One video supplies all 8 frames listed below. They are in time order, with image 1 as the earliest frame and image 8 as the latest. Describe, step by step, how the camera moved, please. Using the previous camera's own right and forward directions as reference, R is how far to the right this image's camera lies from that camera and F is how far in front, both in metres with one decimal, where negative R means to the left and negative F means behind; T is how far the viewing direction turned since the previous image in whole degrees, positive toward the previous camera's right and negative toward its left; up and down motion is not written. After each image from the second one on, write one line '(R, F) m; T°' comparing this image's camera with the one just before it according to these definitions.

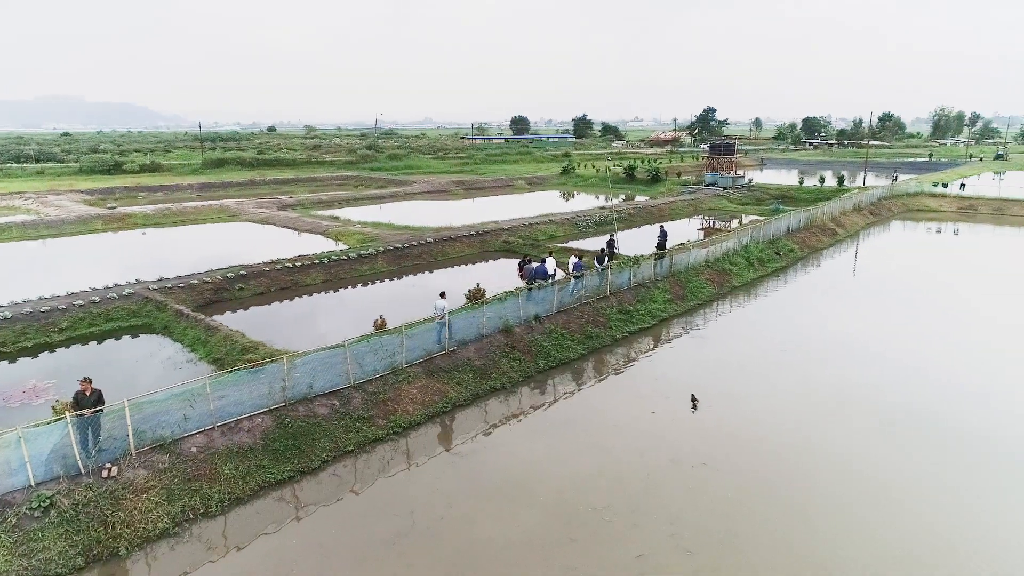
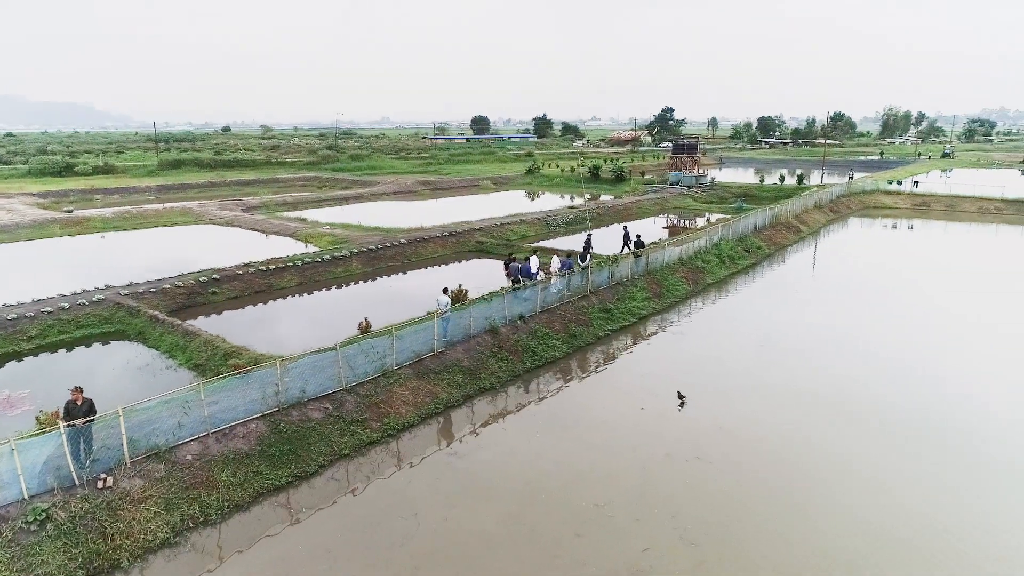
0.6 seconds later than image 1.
(-0.3, -0.1) m; +3°
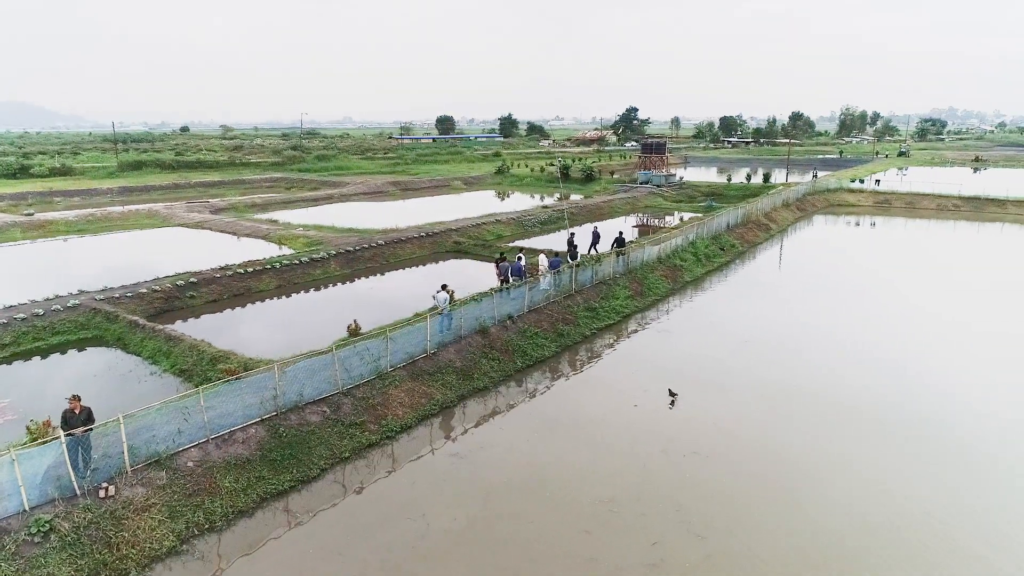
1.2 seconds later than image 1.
(-0.4, -0.1) m; +3°
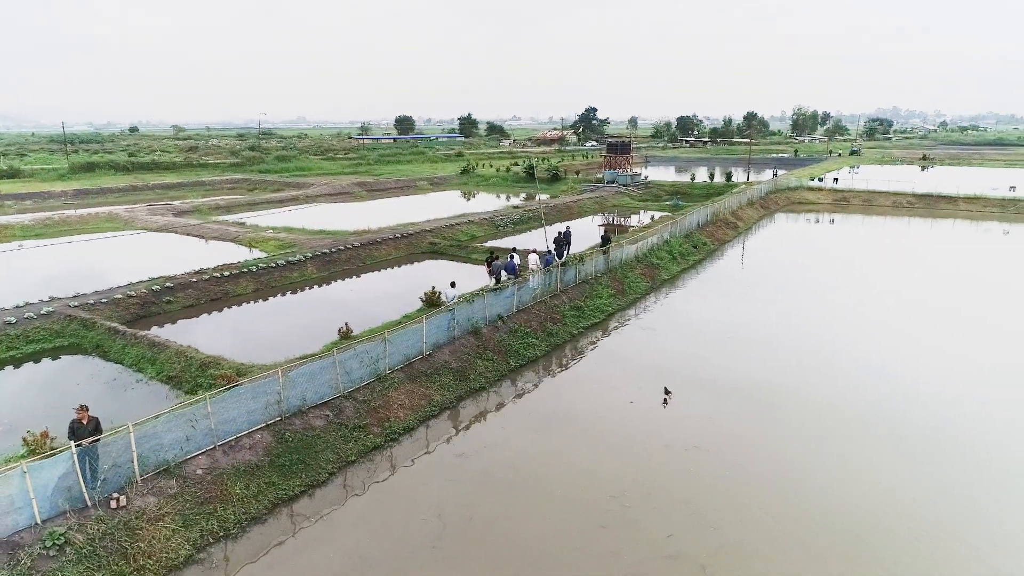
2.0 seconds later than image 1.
(-0.5, -0.1) m; +3°
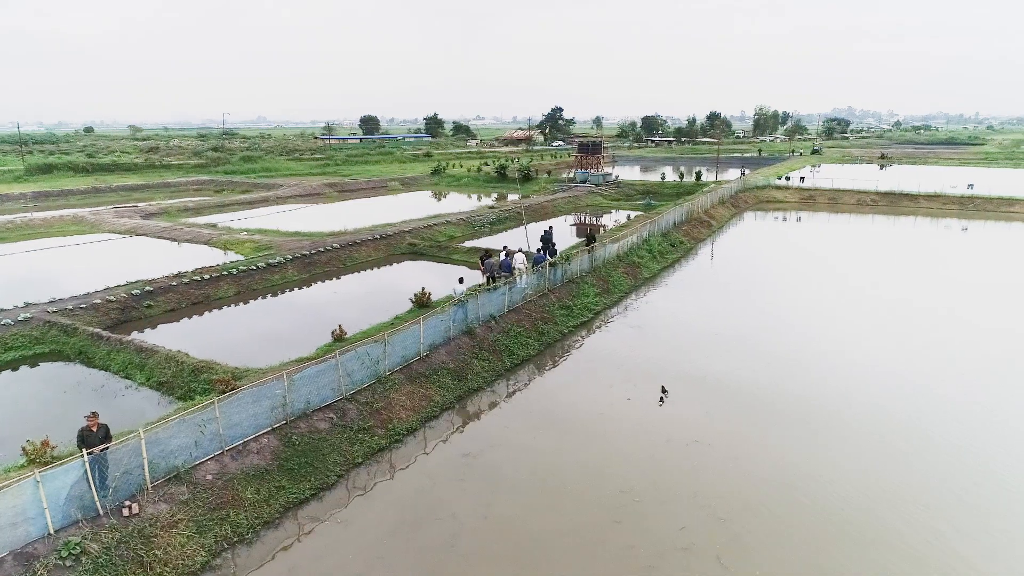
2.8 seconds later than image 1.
(-0.4, -0.1) m; +2°
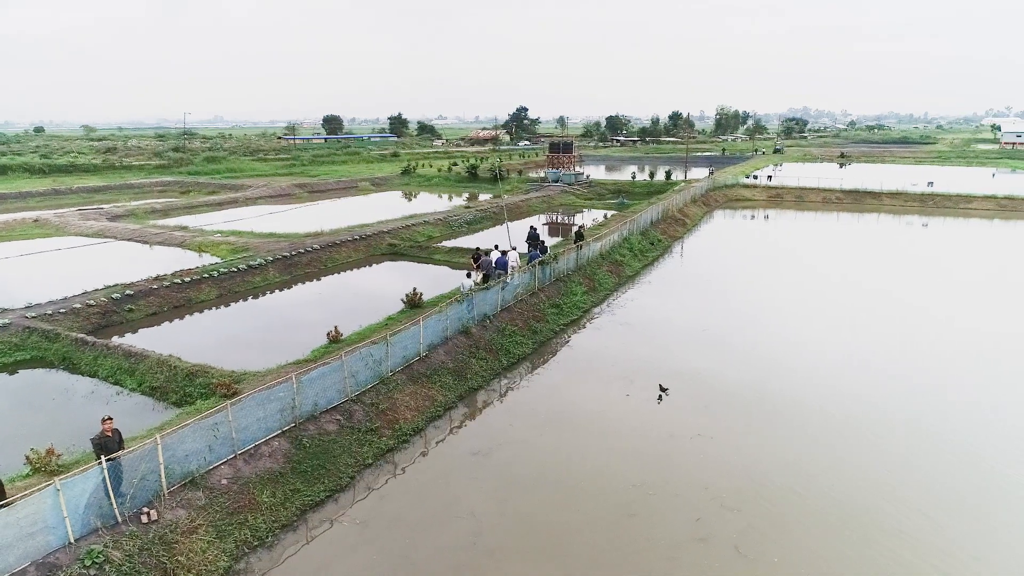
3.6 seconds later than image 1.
(-0.5, -0.1) m; +2°
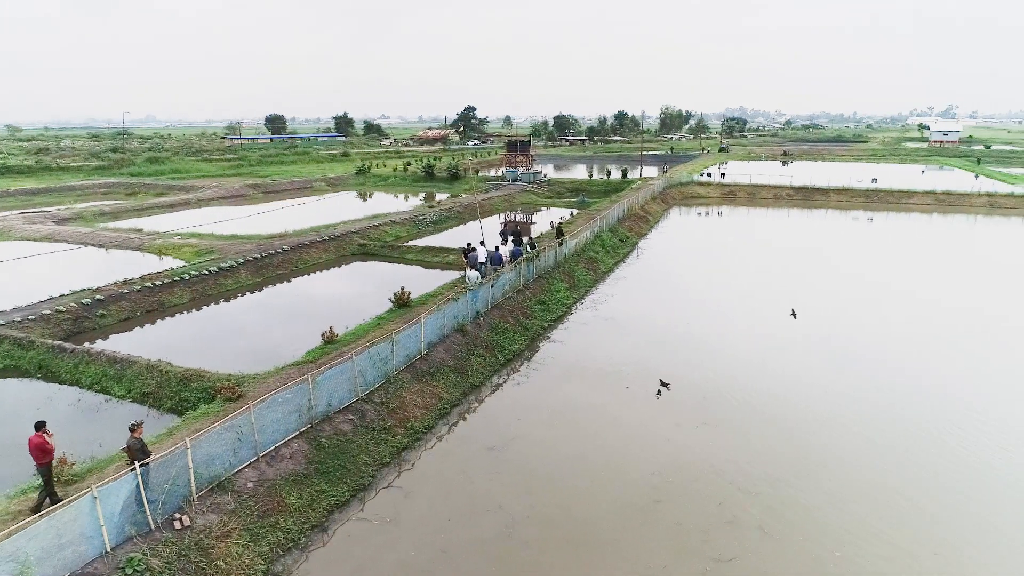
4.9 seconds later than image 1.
(-0.7, -0.1) m; +4°
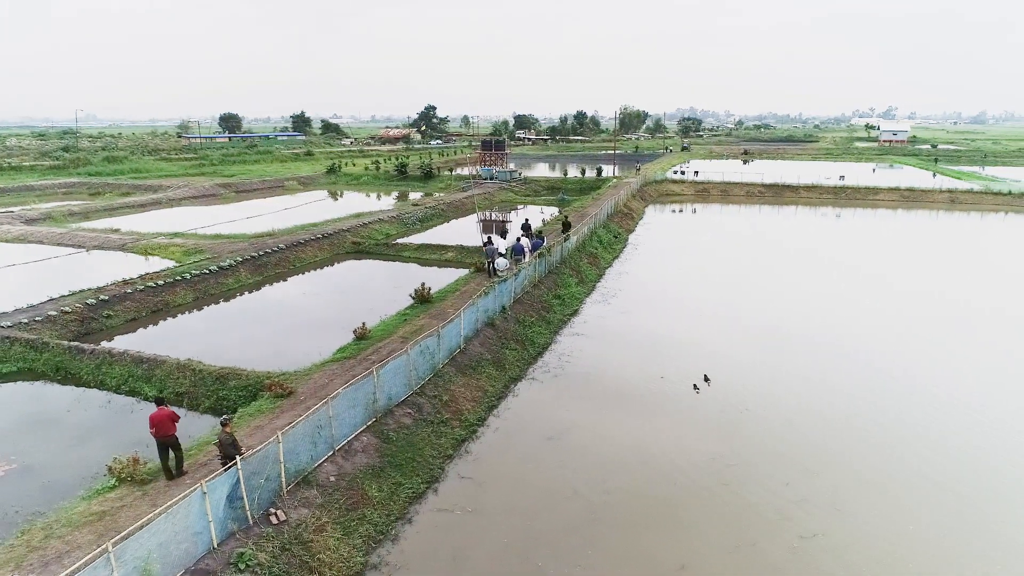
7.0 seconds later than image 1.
(-1.2, 0.0) m; +2°
